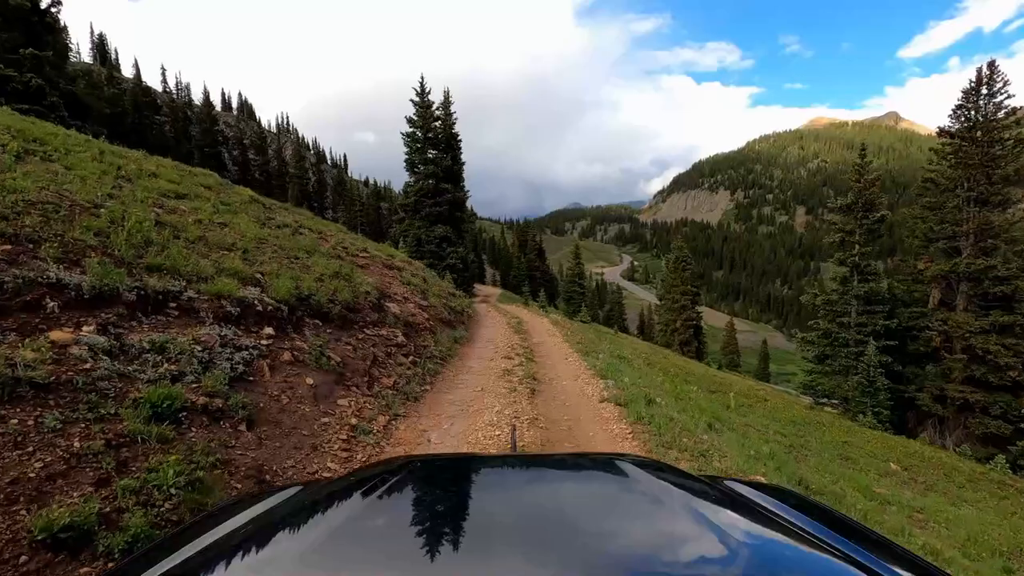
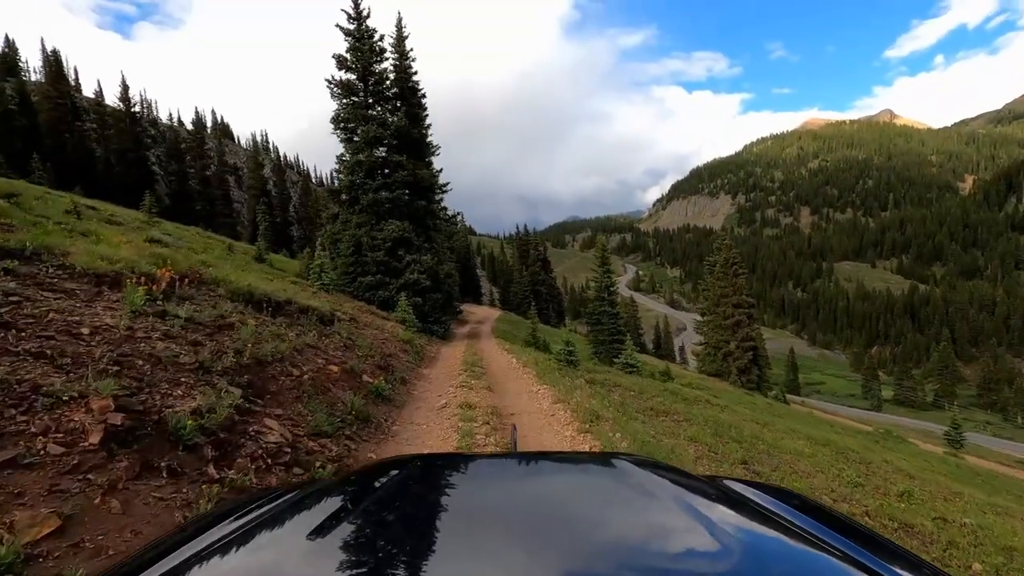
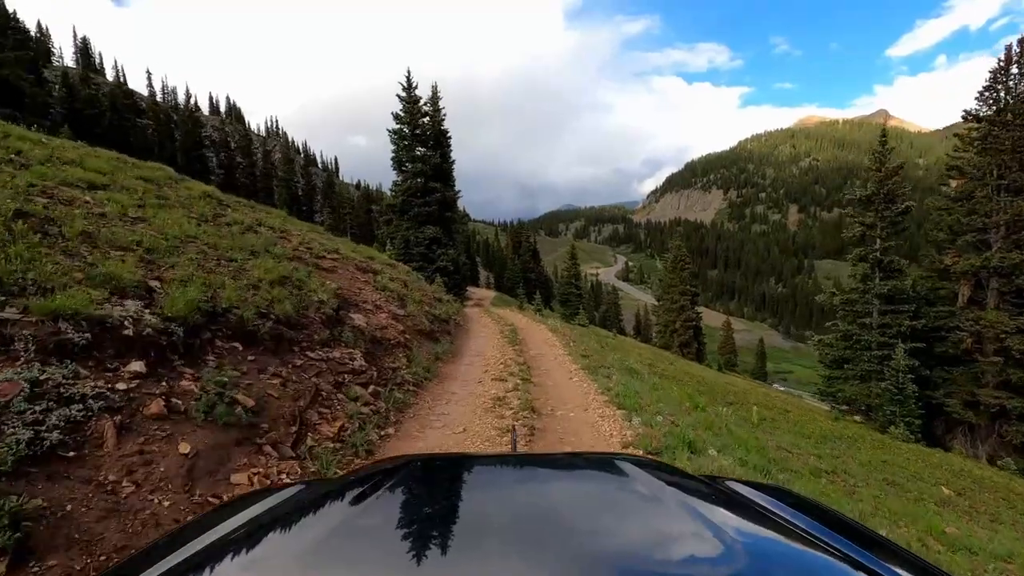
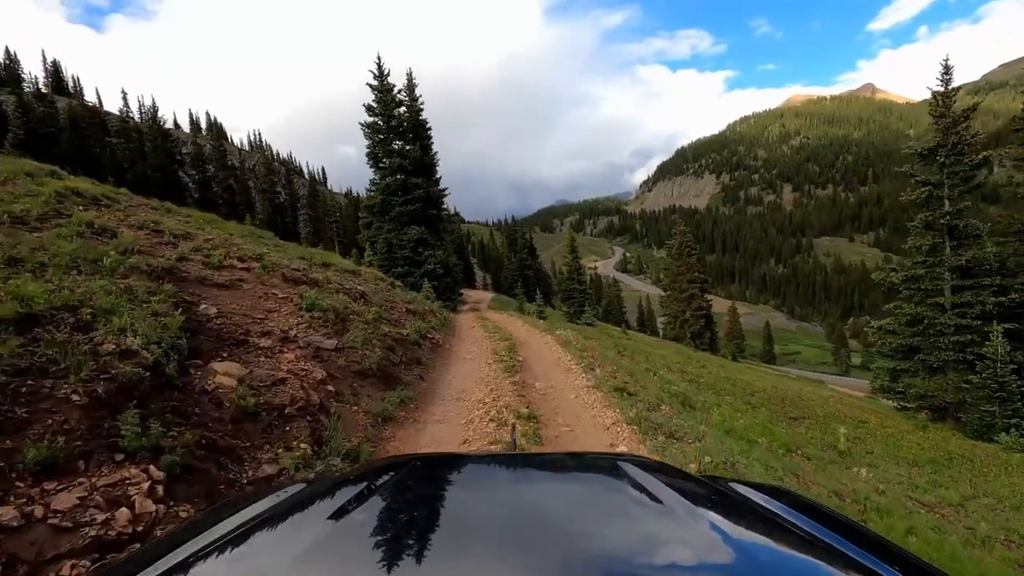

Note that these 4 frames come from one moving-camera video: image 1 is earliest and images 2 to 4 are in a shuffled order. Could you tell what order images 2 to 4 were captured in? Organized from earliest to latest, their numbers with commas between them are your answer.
3, 4, 2
